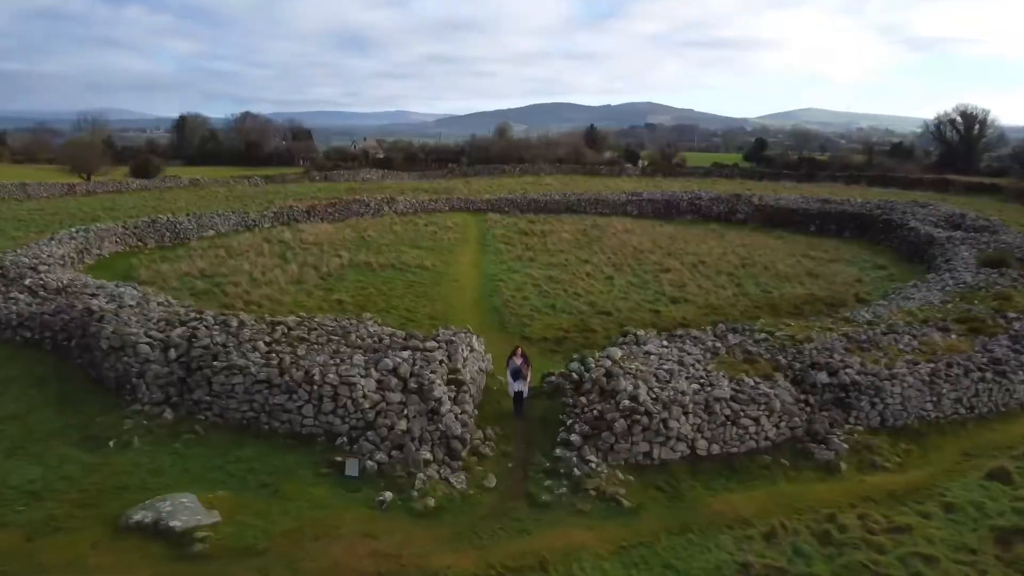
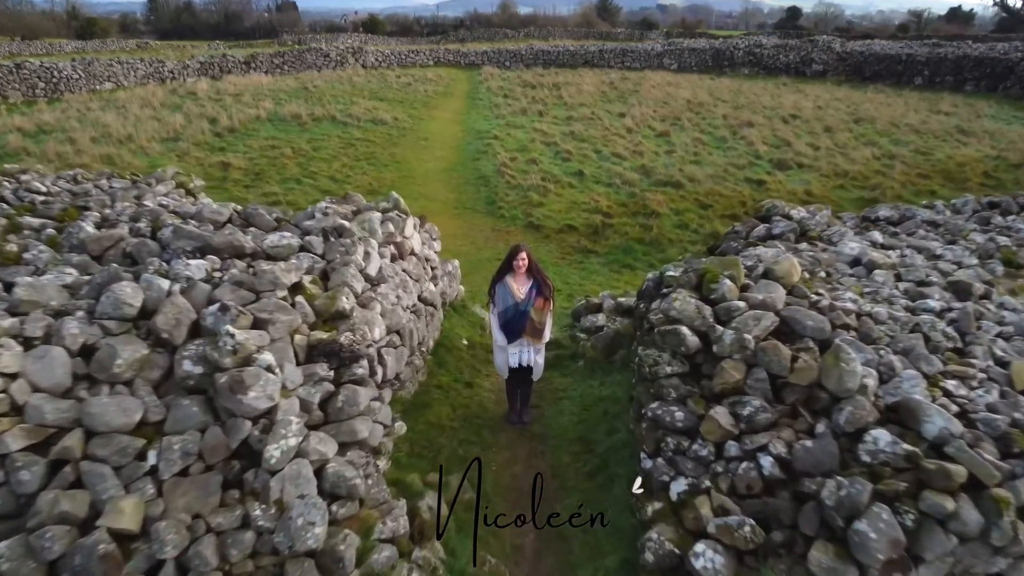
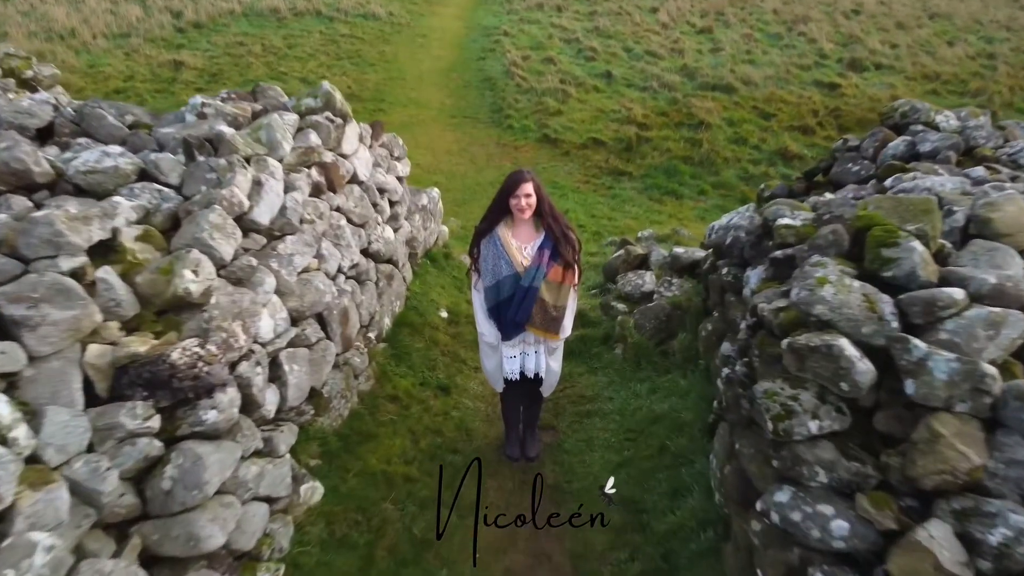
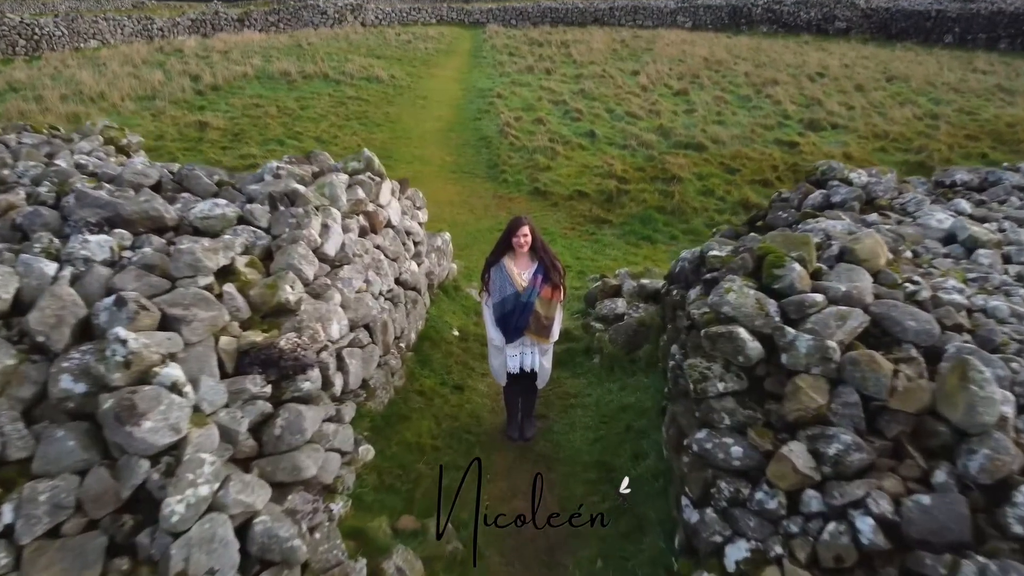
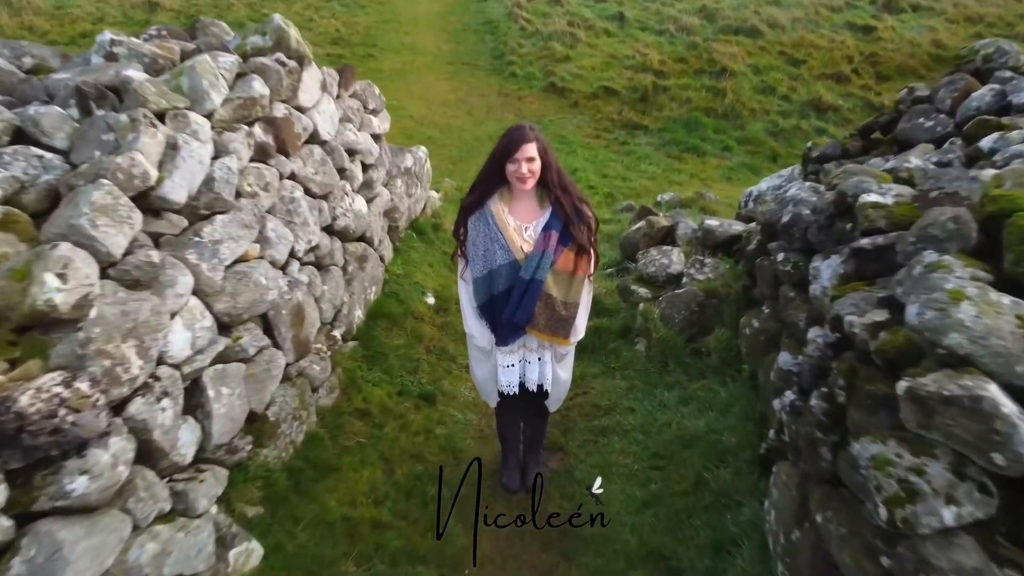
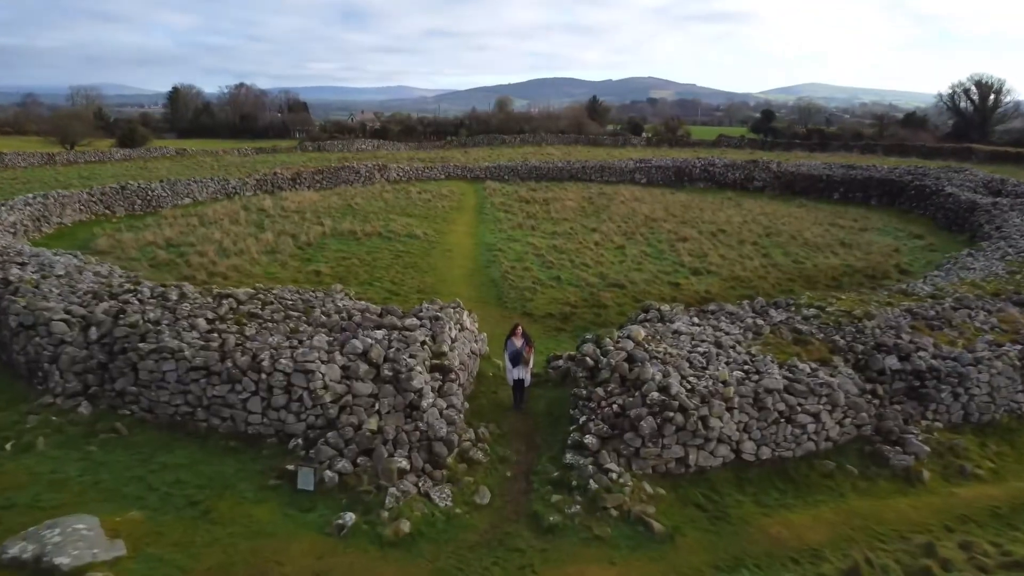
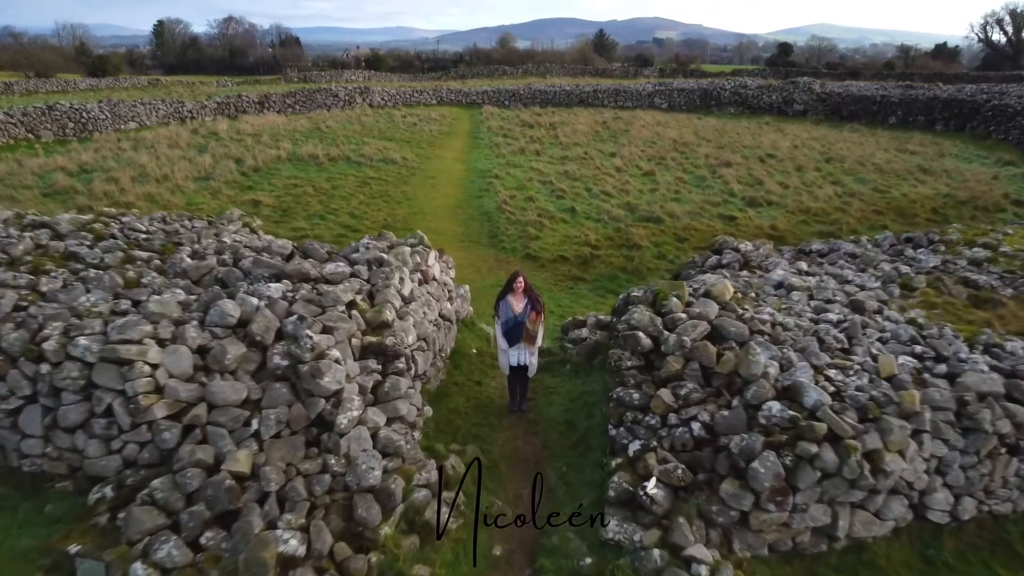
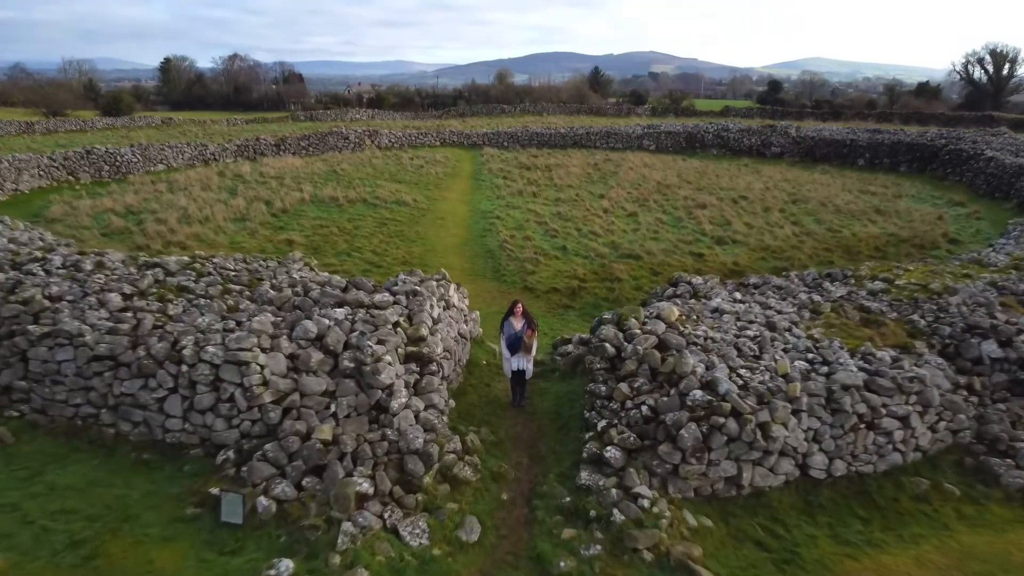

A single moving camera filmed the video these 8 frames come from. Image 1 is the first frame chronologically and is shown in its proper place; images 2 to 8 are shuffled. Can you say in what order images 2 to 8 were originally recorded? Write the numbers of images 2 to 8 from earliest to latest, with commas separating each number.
6, 8, 7, 2, 4, 3, 5
